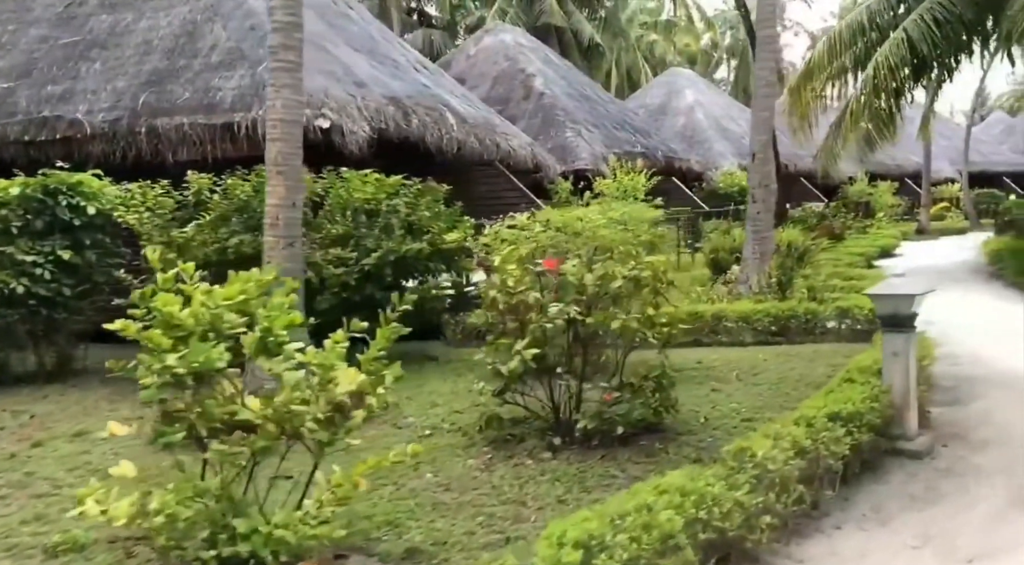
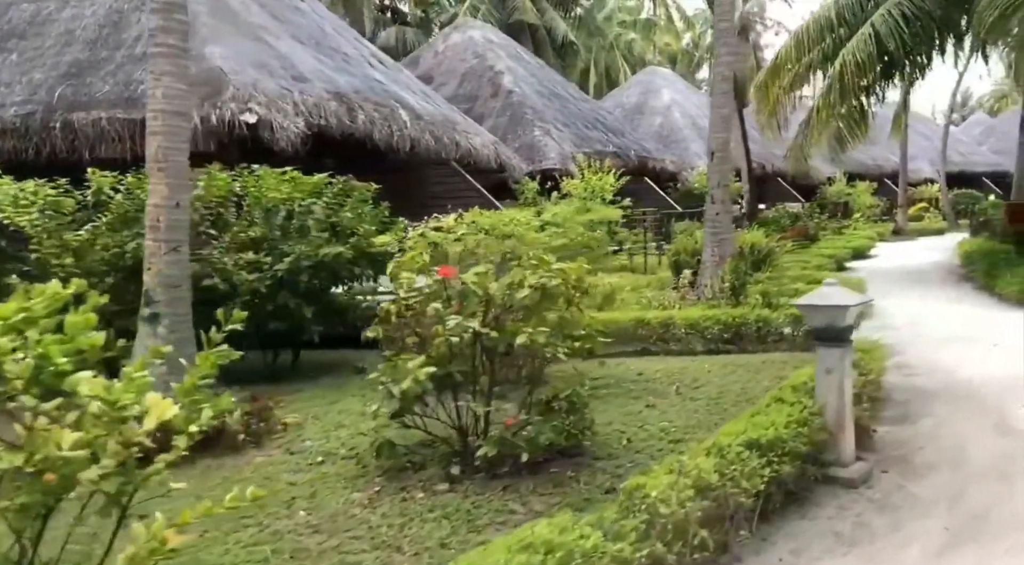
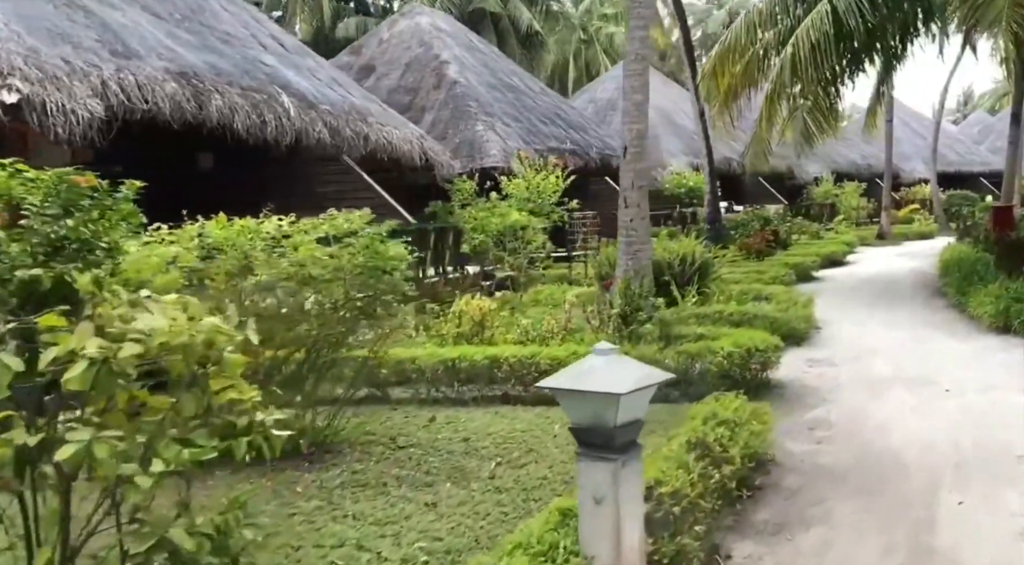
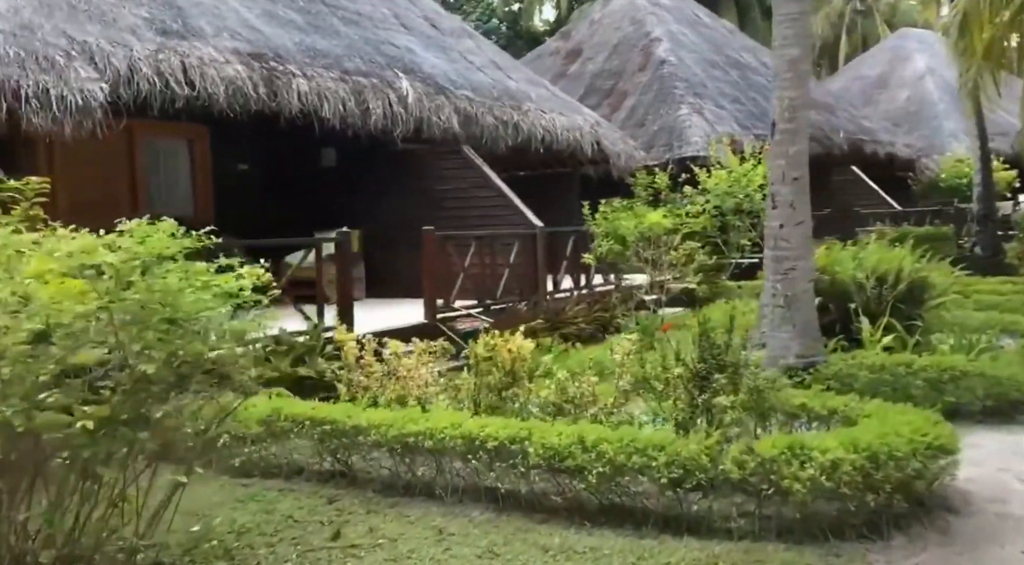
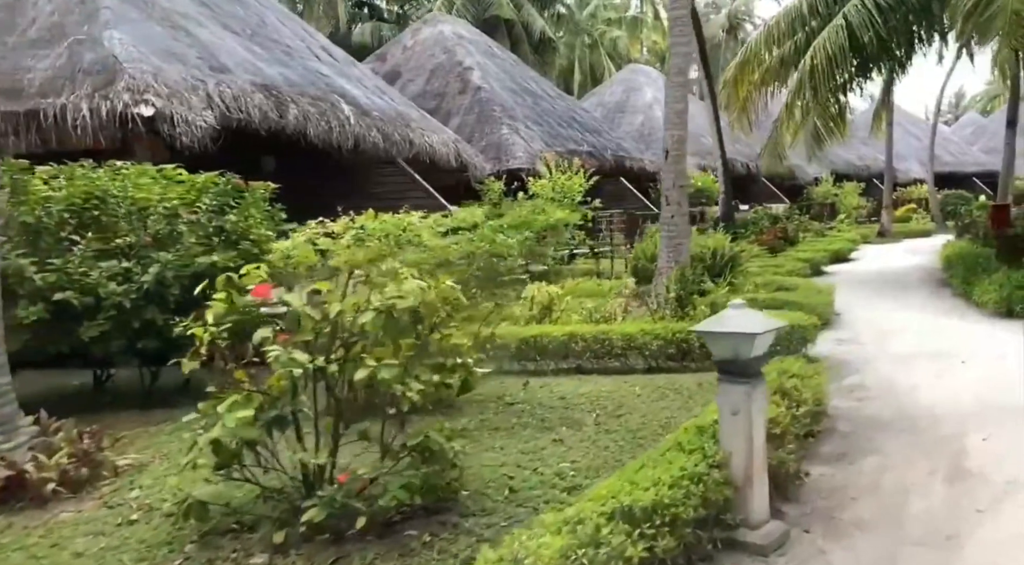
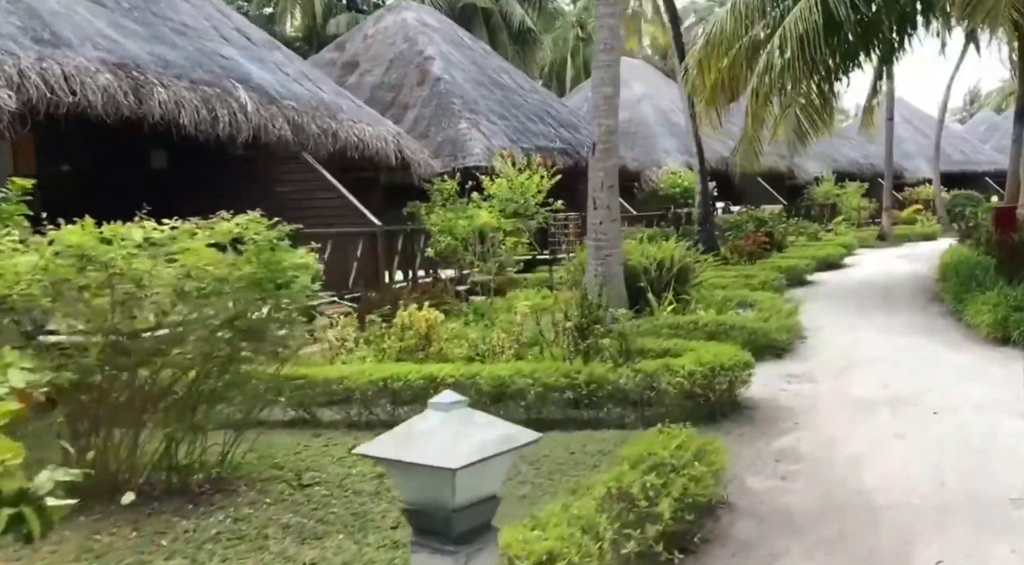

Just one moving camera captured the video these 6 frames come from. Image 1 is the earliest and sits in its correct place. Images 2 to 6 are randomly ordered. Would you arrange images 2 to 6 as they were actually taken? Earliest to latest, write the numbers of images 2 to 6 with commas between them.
2, 5, 3, 6, 4
